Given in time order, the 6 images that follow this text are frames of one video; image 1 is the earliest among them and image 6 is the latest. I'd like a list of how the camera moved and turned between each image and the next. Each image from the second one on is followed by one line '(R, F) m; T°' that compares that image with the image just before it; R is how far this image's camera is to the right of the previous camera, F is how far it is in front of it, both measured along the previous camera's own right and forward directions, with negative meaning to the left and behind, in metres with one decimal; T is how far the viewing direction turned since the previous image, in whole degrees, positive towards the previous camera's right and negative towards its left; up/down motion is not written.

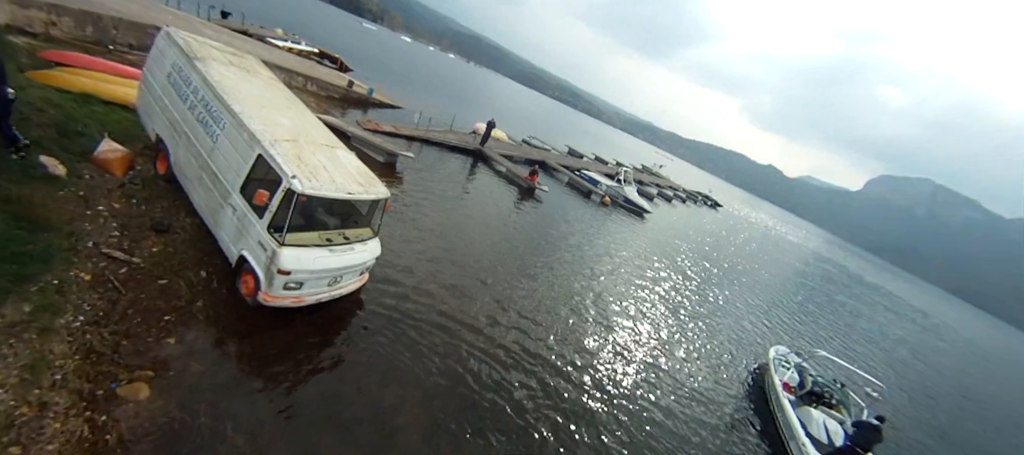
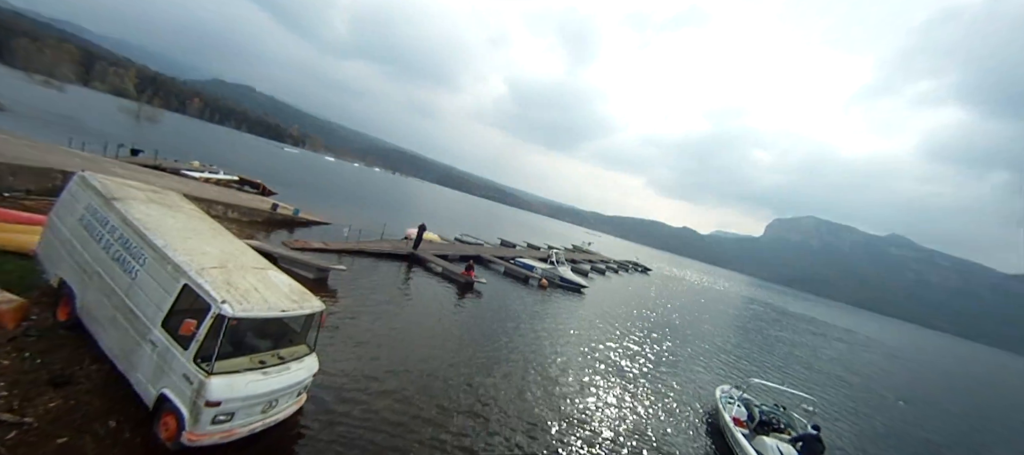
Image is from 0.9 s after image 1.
(+0.2, -0.9) m; +10°
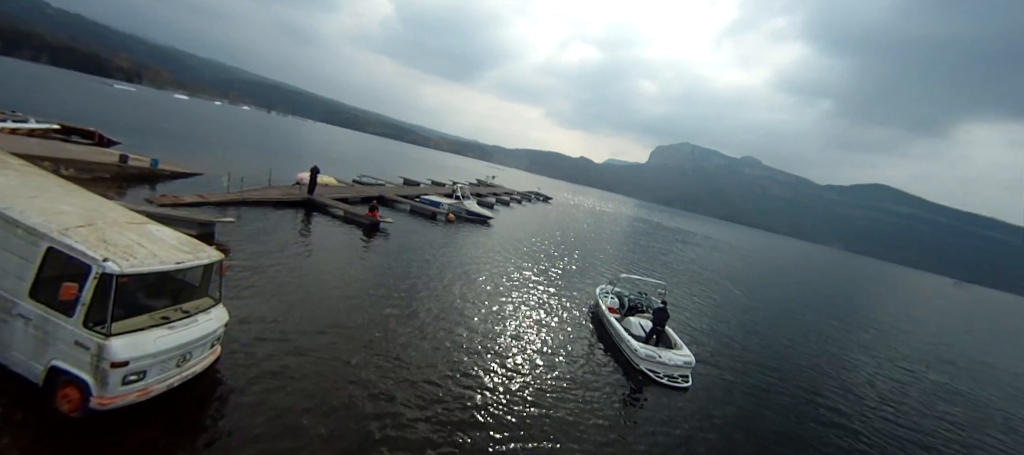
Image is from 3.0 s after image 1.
(0.0, -1.2) m; +14°
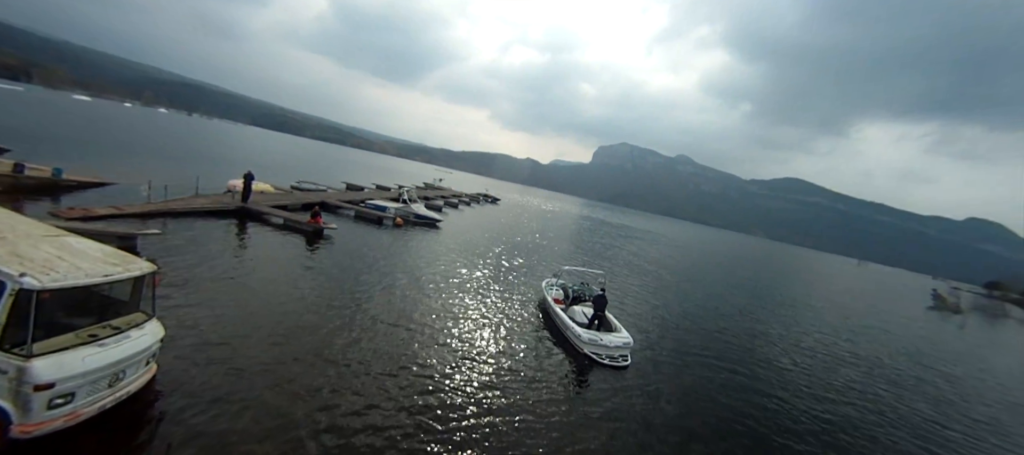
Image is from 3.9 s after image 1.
(+0.1, -0.7) m; +7°
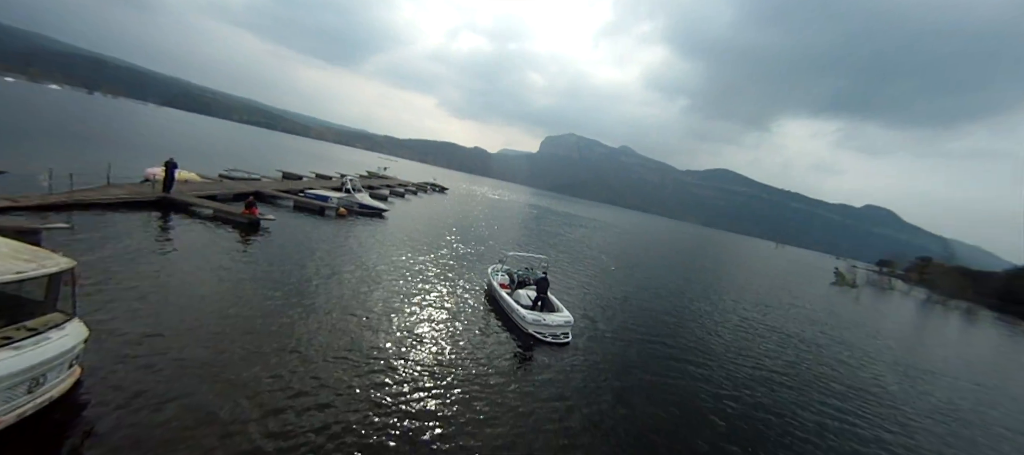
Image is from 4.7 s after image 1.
(+0.1, -0.7) m; +7°
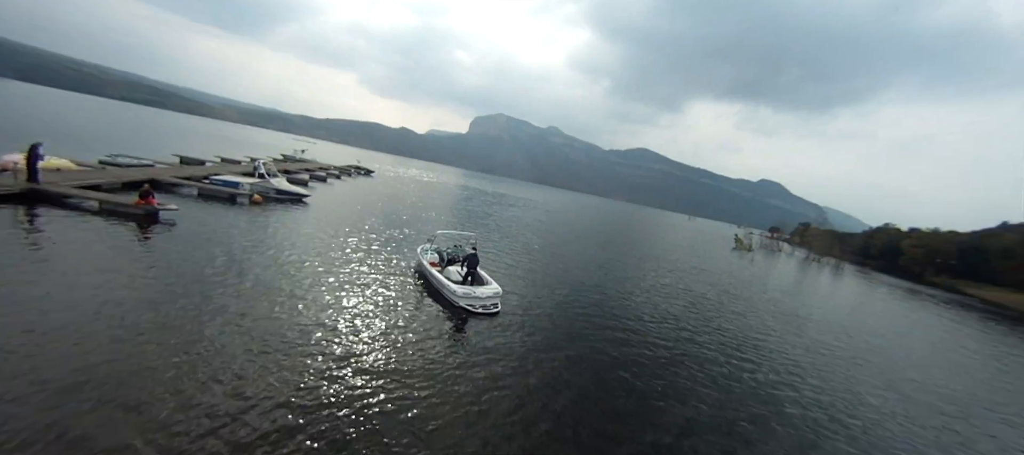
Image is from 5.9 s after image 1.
(+0.2, -1.0) m; +10°
